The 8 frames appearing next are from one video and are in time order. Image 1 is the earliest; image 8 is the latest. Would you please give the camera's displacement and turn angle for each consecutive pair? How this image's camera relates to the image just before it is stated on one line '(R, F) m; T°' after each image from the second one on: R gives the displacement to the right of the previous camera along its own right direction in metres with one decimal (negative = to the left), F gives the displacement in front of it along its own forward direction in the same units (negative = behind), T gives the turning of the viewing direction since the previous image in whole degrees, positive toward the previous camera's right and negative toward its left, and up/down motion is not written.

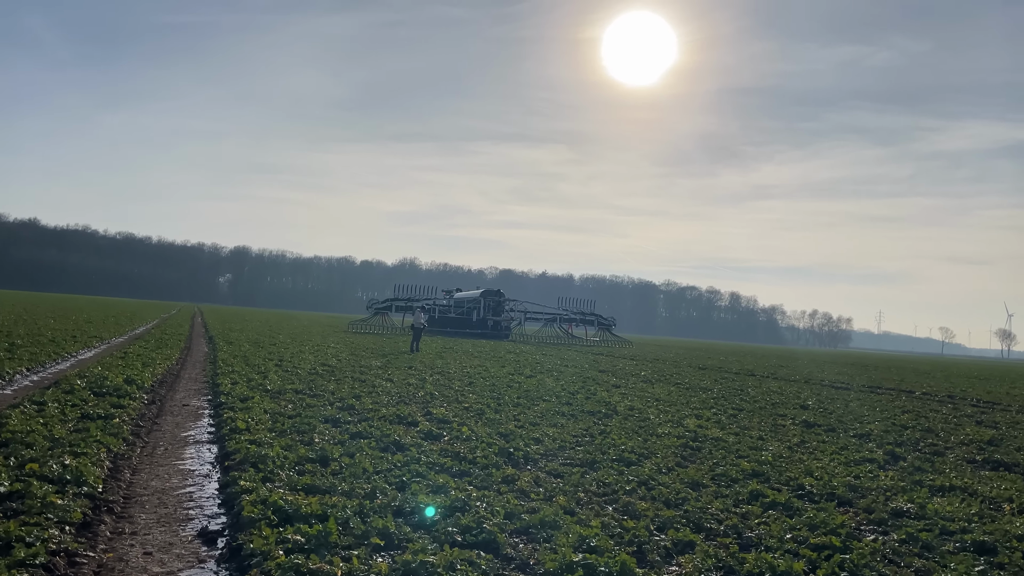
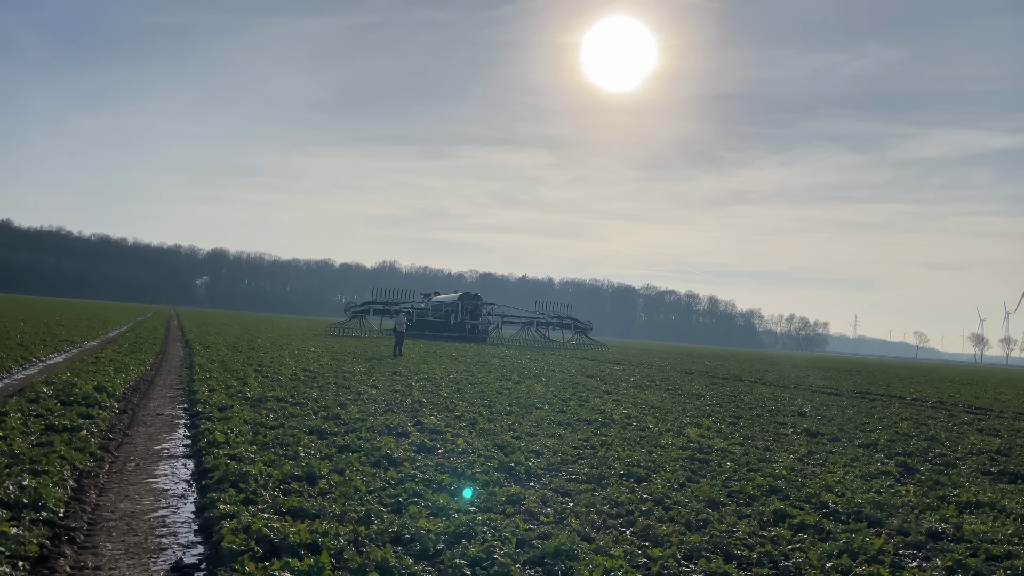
(-0.4, +1.0) m; +1°
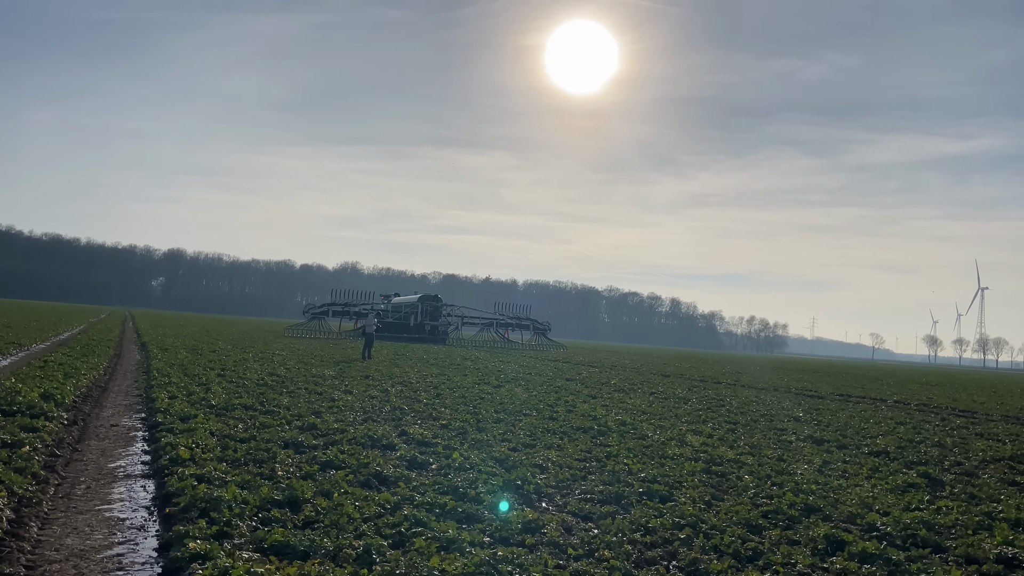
(-0.7, +1.5) m; +3°
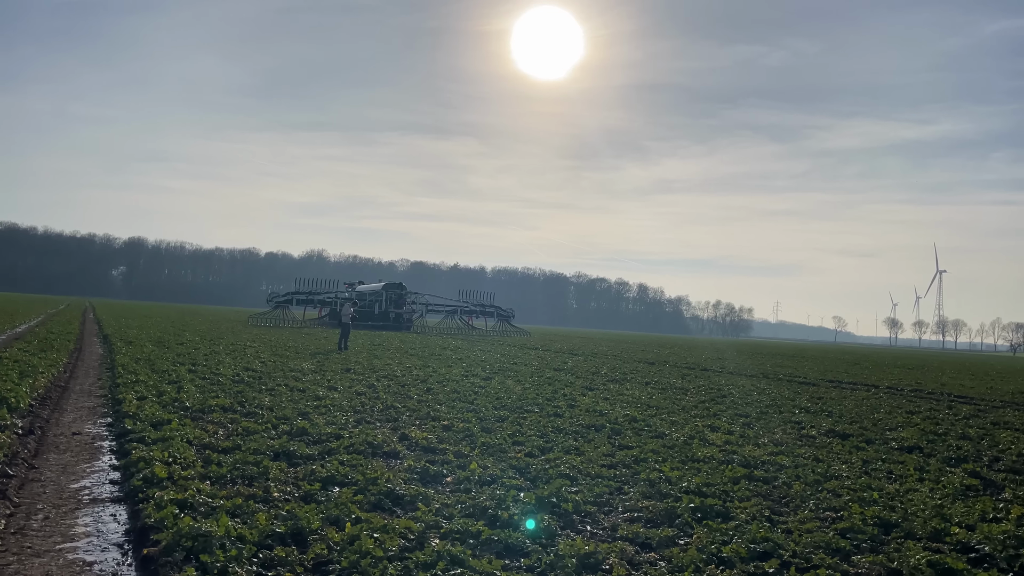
(-0.9, +1.7) m; +2°
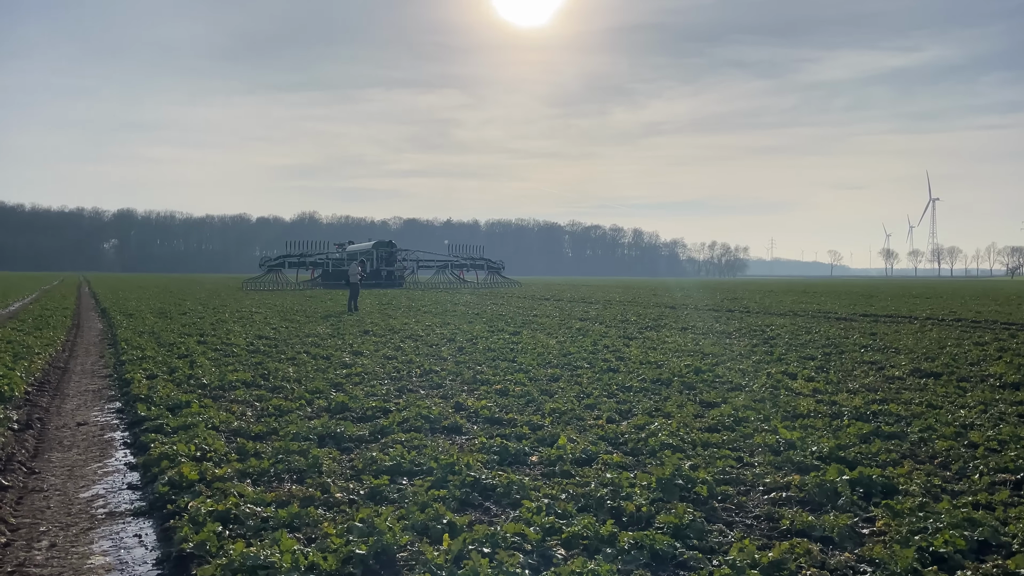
(-1.2, +2.2) m; 0°
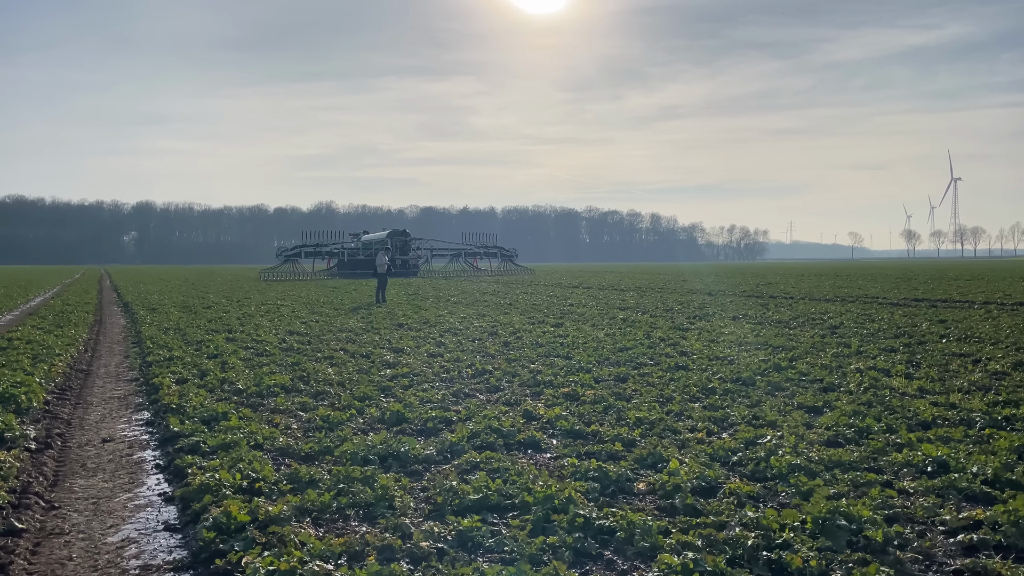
(-0.9, +1.6) m; -1°
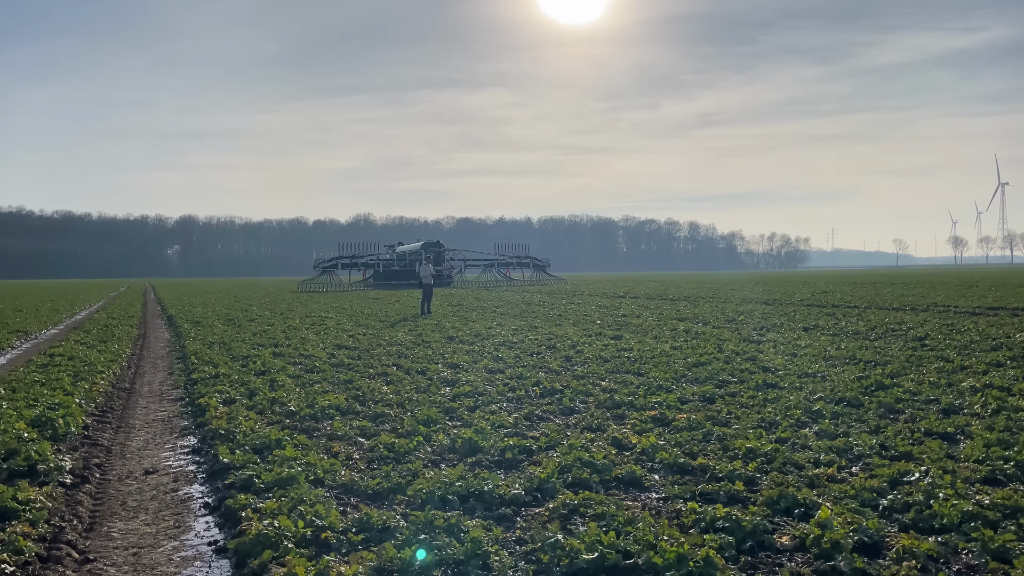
(-0.7, +1.4) m; -3°
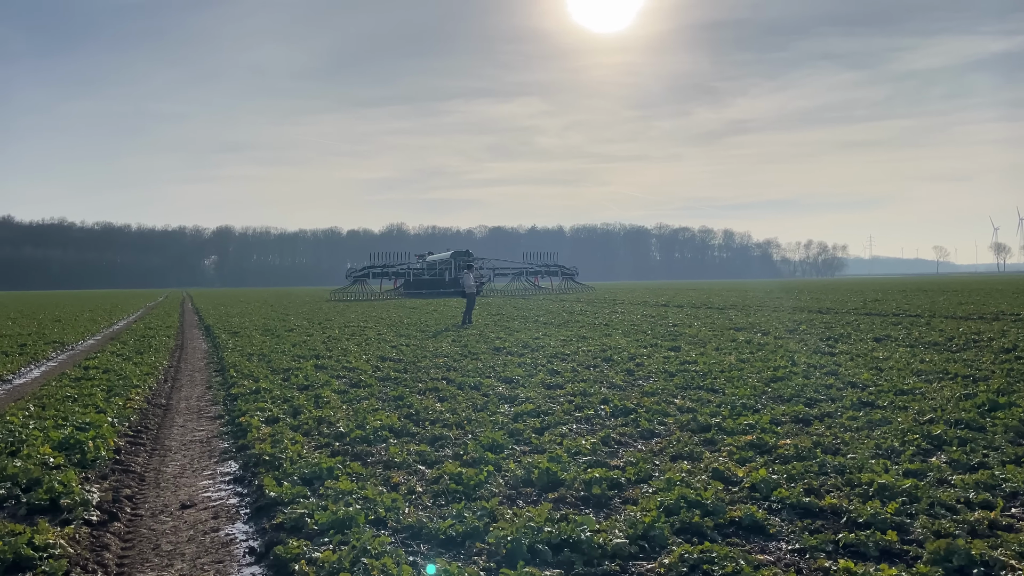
(-0.6, +1.4) m; -2°
